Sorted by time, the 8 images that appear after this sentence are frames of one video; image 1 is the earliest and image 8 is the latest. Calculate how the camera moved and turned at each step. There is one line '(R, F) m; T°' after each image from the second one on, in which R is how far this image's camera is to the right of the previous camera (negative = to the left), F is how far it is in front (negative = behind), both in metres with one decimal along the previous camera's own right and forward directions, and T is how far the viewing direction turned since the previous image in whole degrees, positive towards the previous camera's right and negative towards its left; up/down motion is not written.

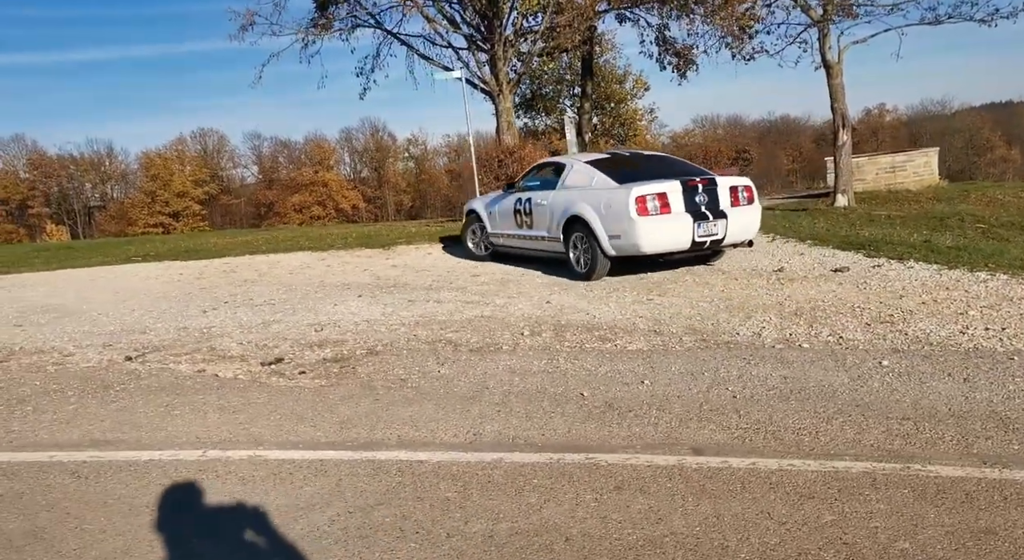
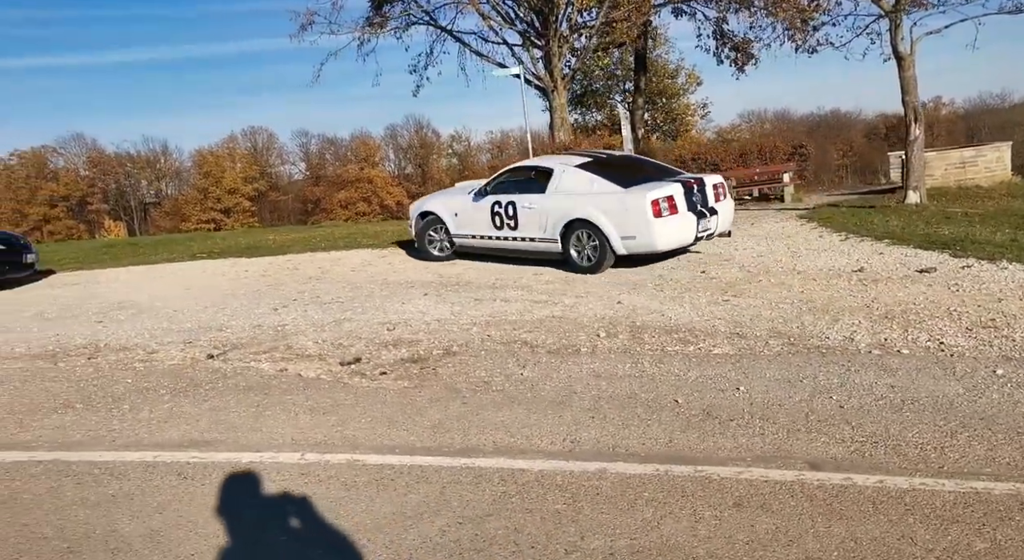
(-0.3, +0.1) m; -3°
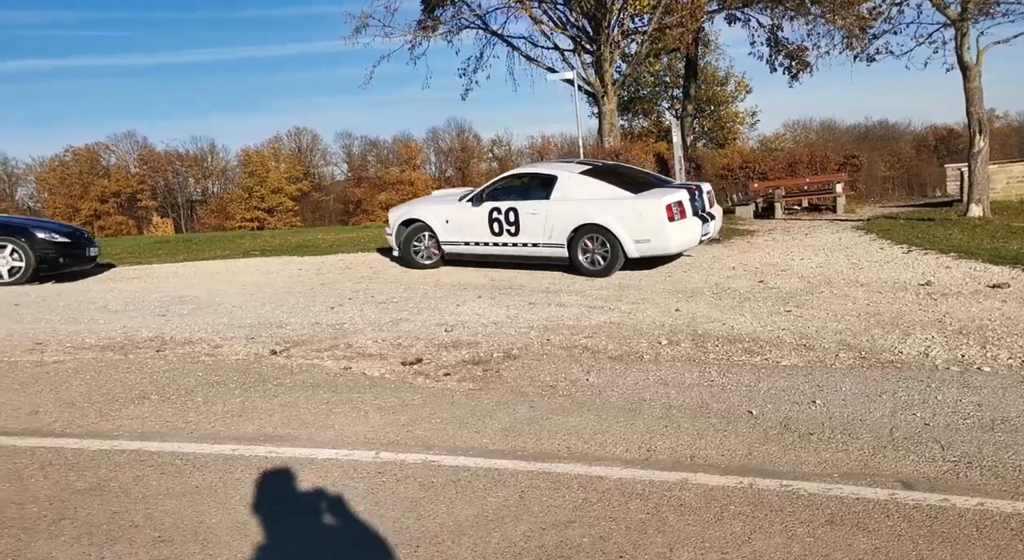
(-0.3, 0.0) m; -3°
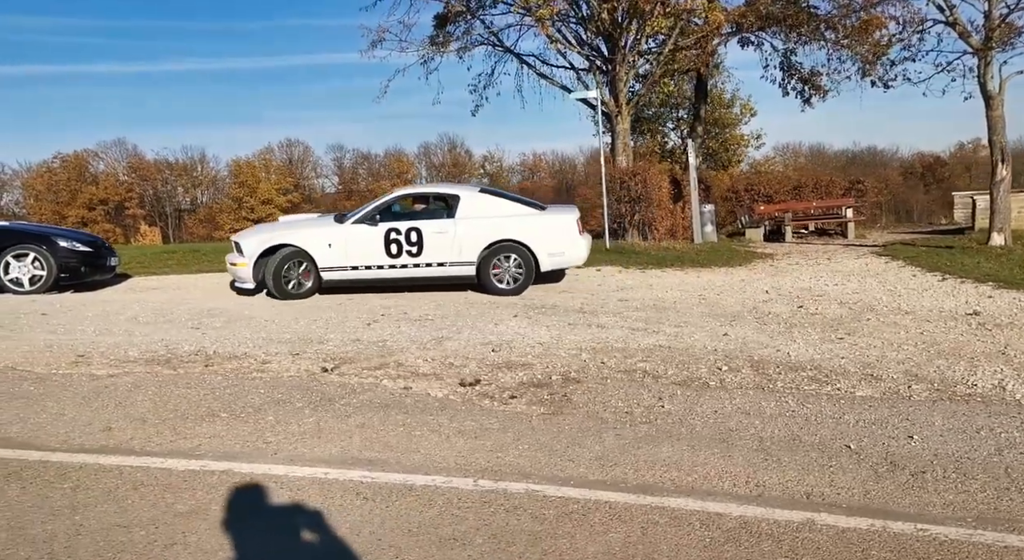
(-0.7, +0.1) m; +1°
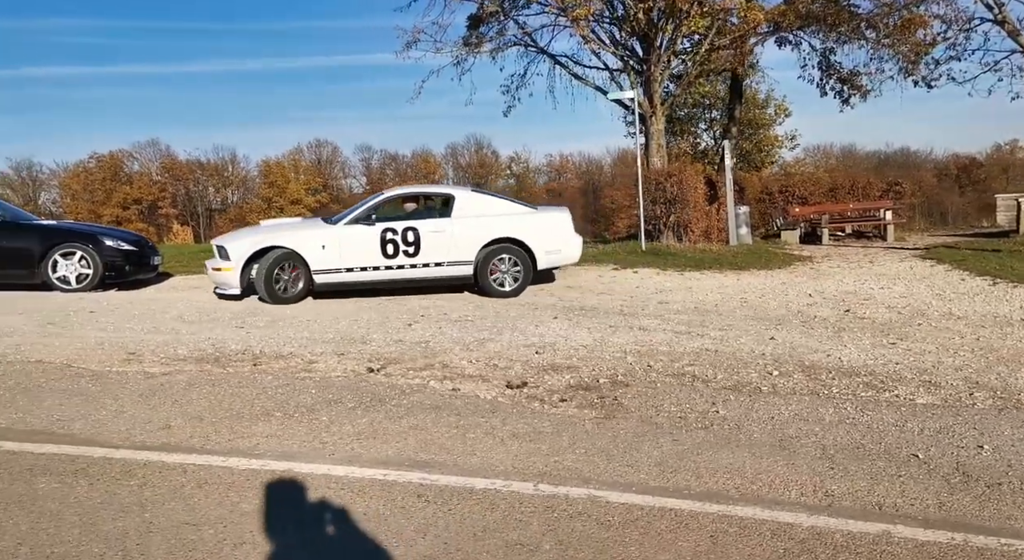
(-0.2, 0.0) m; -2°
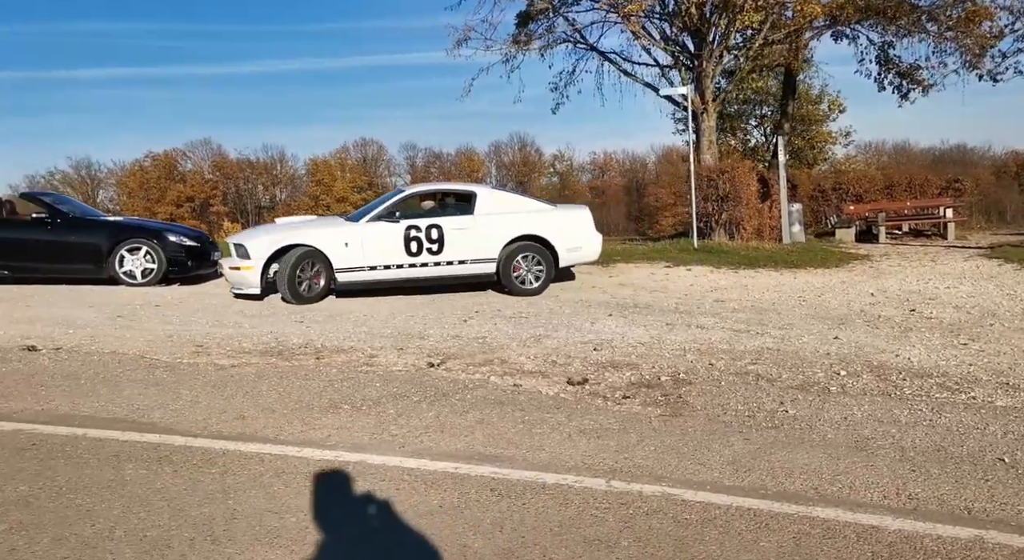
(-0.2, 0.0) m; -4°
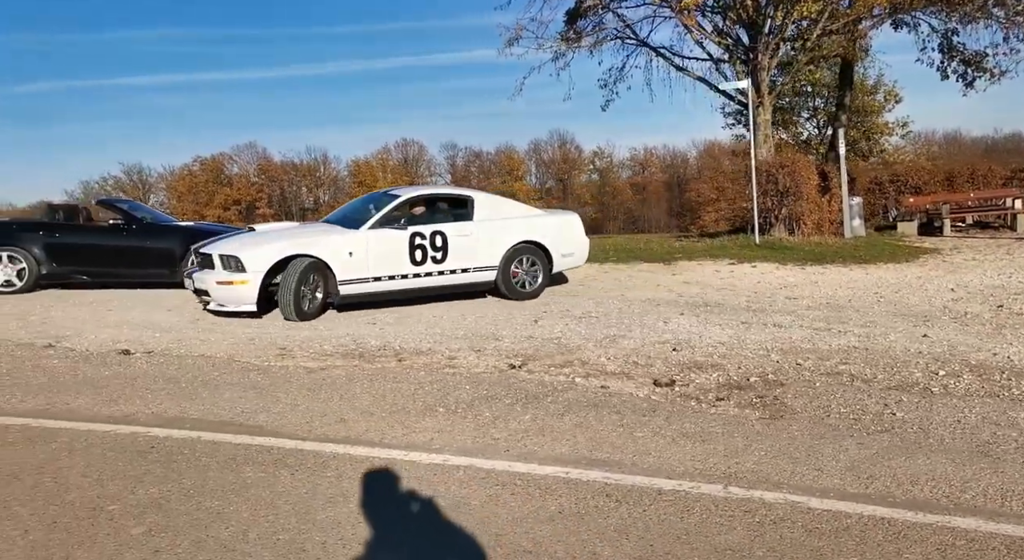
(-0.4, 0.0) m; -3°
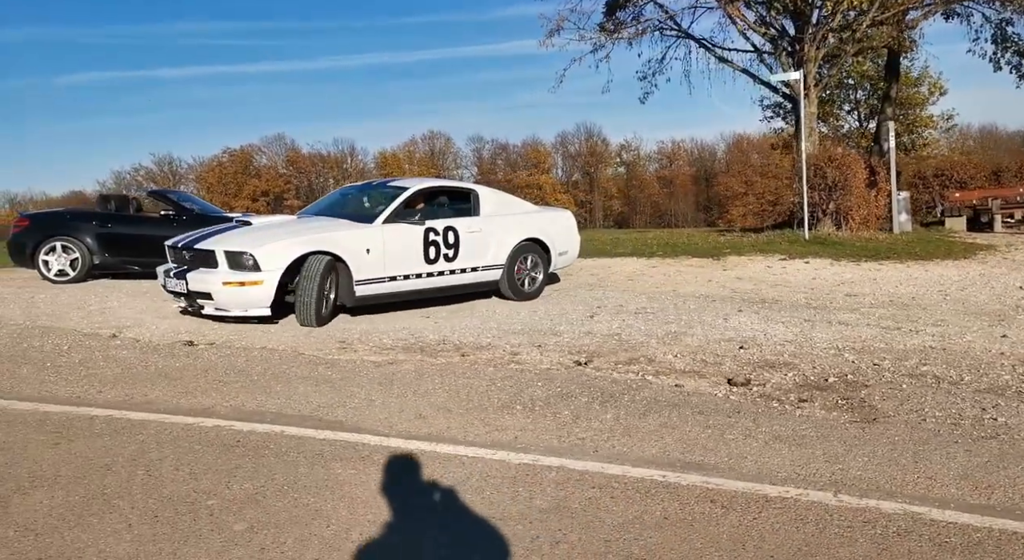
(-0.4, +0.1) m; -2°
